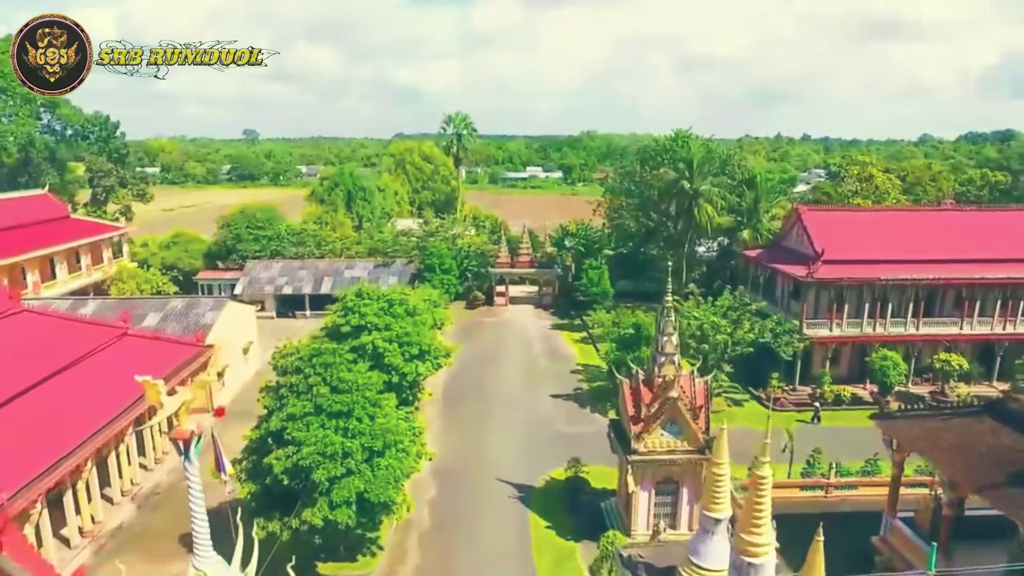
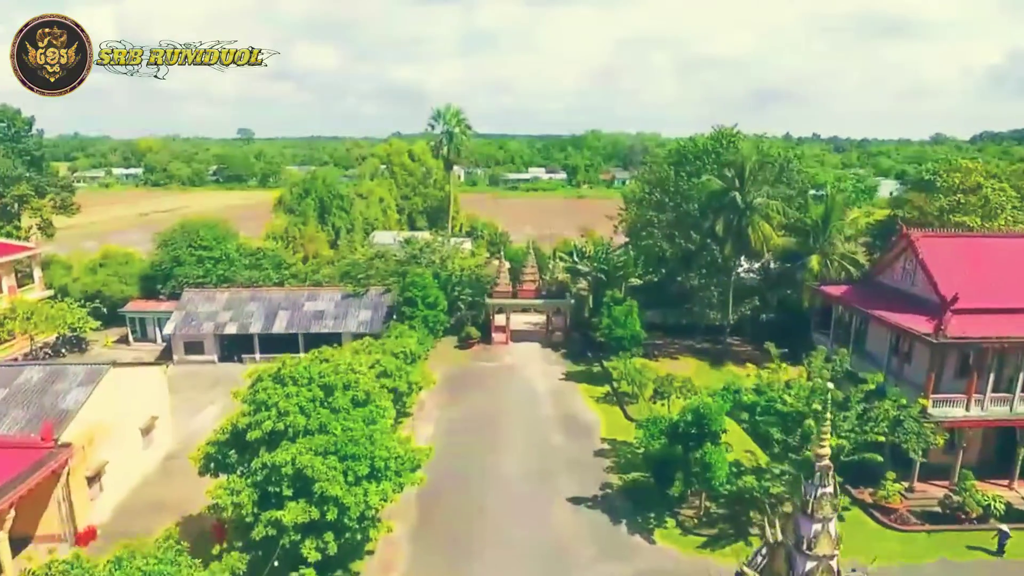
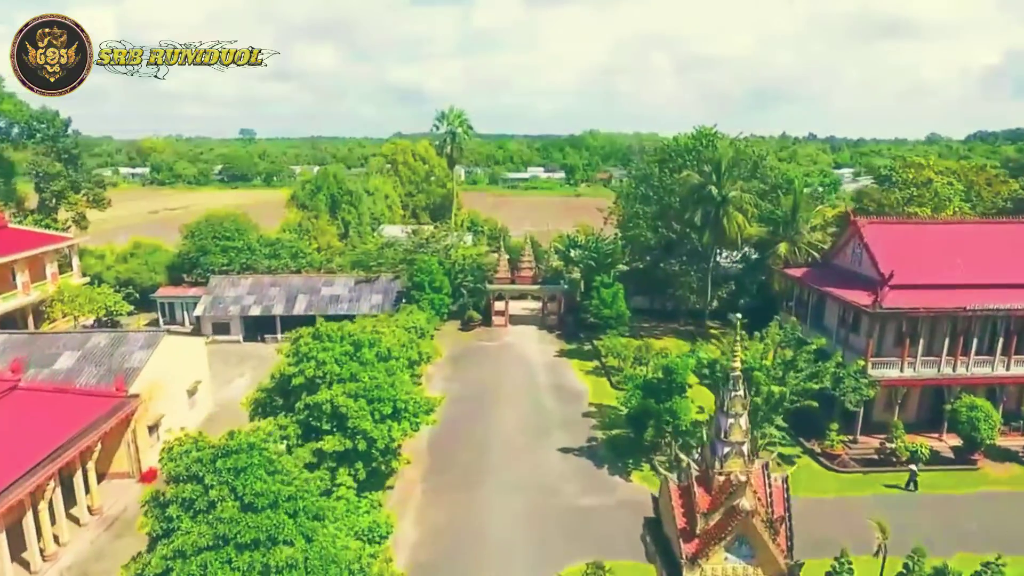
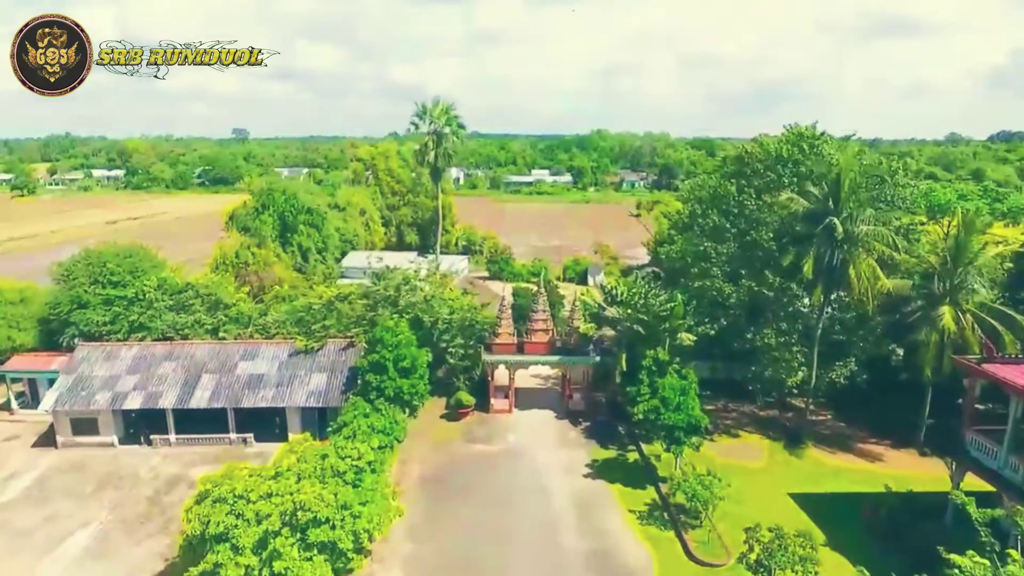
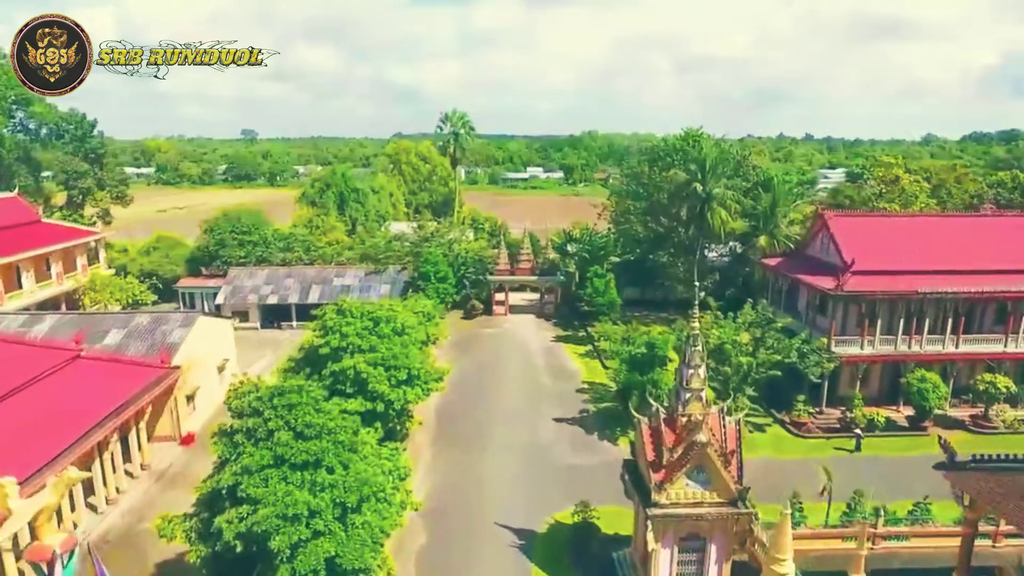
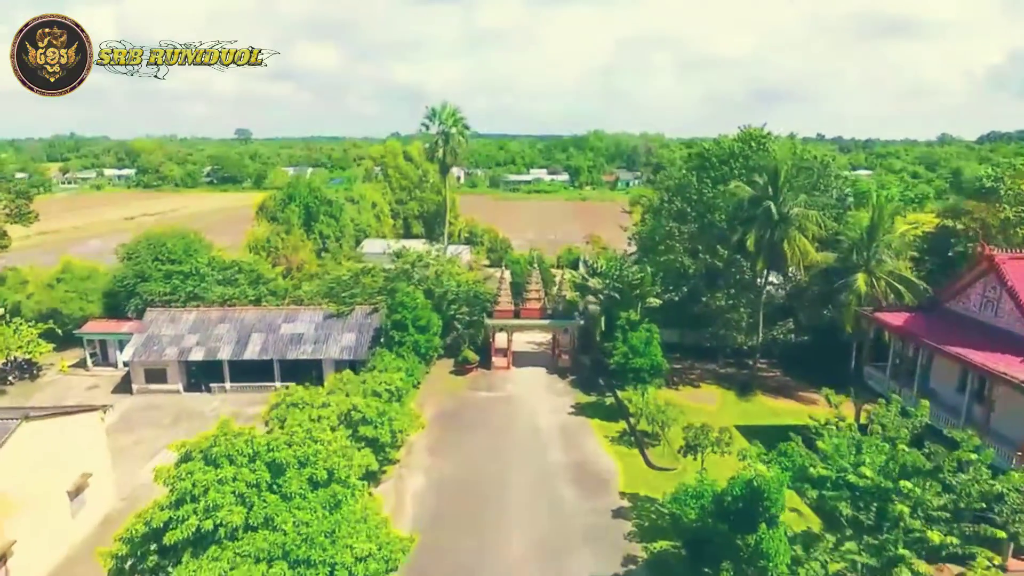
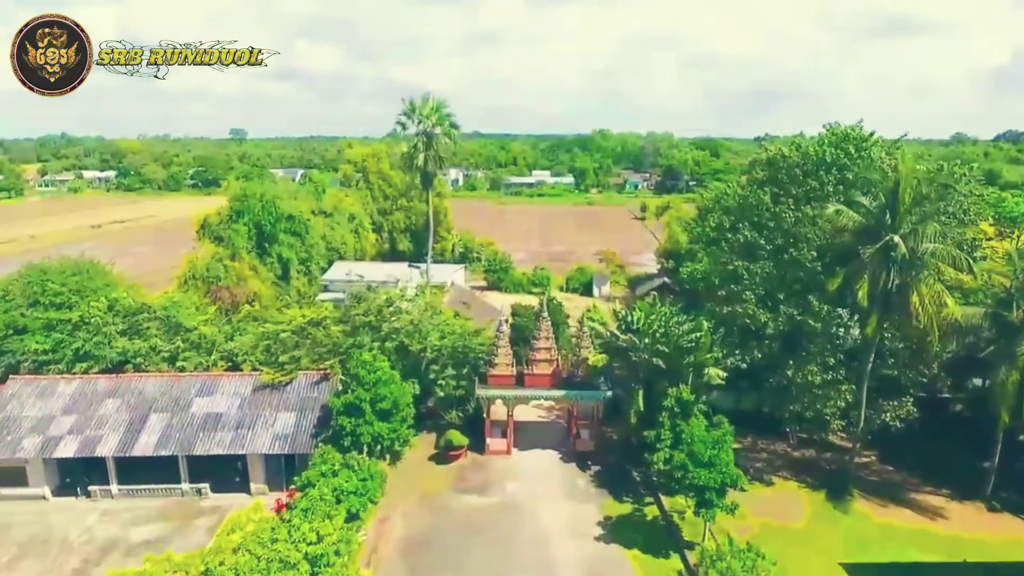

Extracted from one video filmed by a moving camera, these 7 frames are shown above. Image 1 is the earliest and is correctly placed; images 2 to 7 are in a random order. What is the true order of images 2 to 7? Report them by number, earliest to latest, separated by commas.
5, 3, 2, 6, 4, 7
